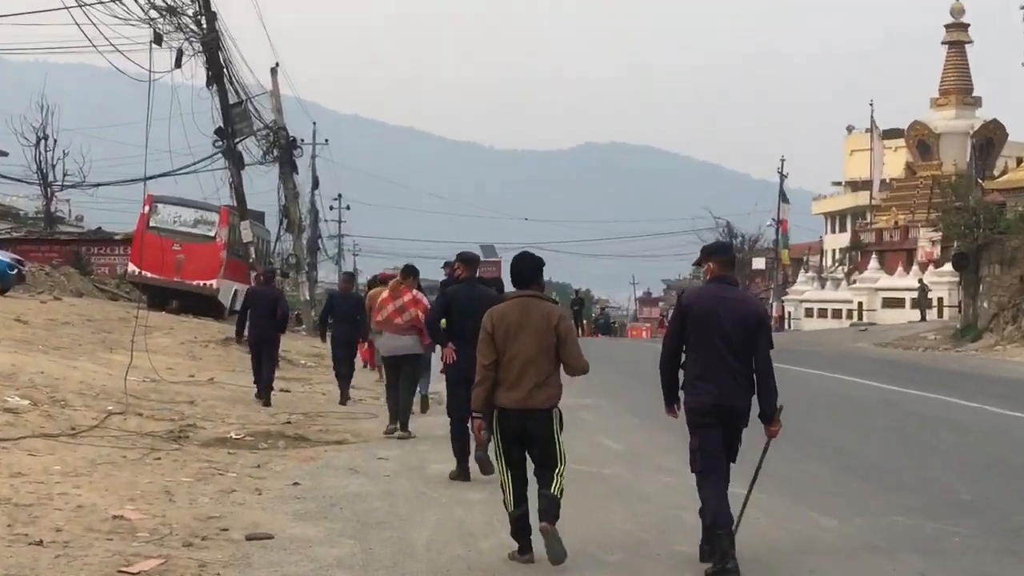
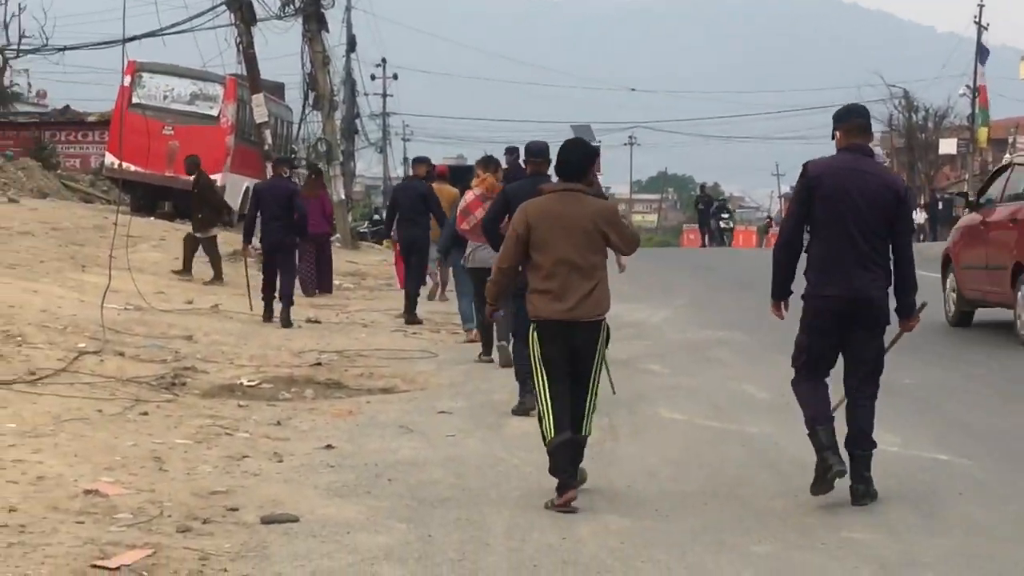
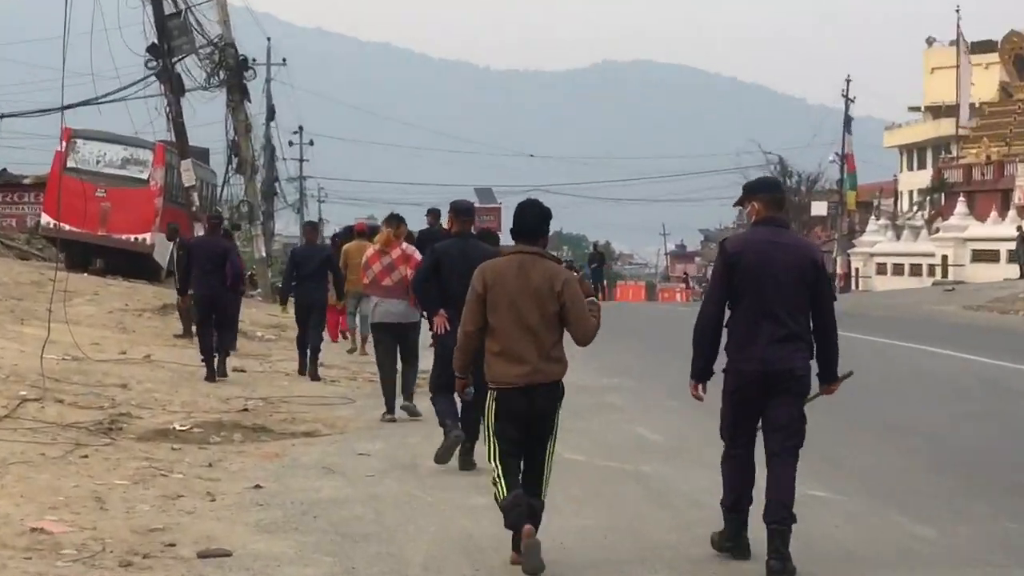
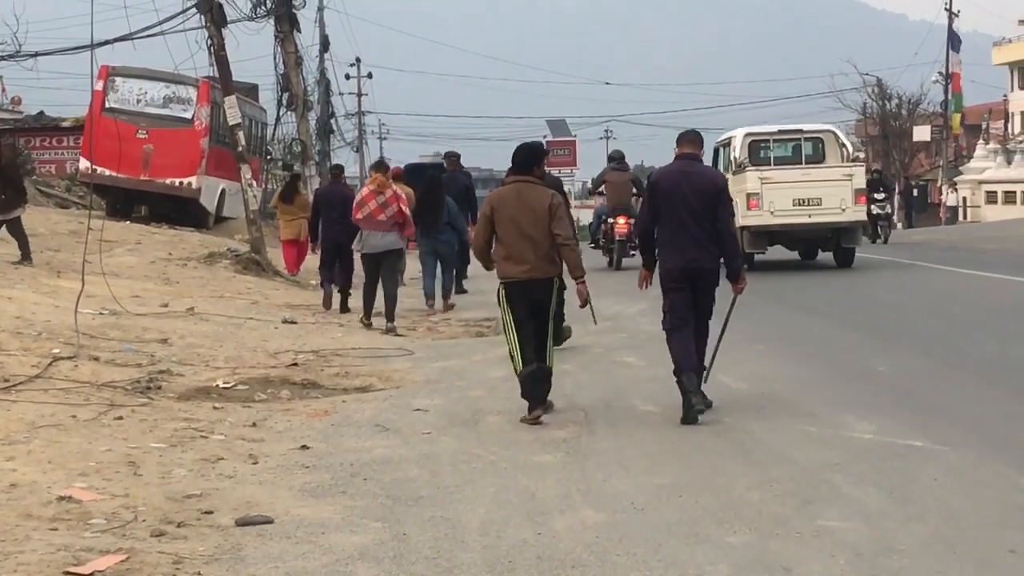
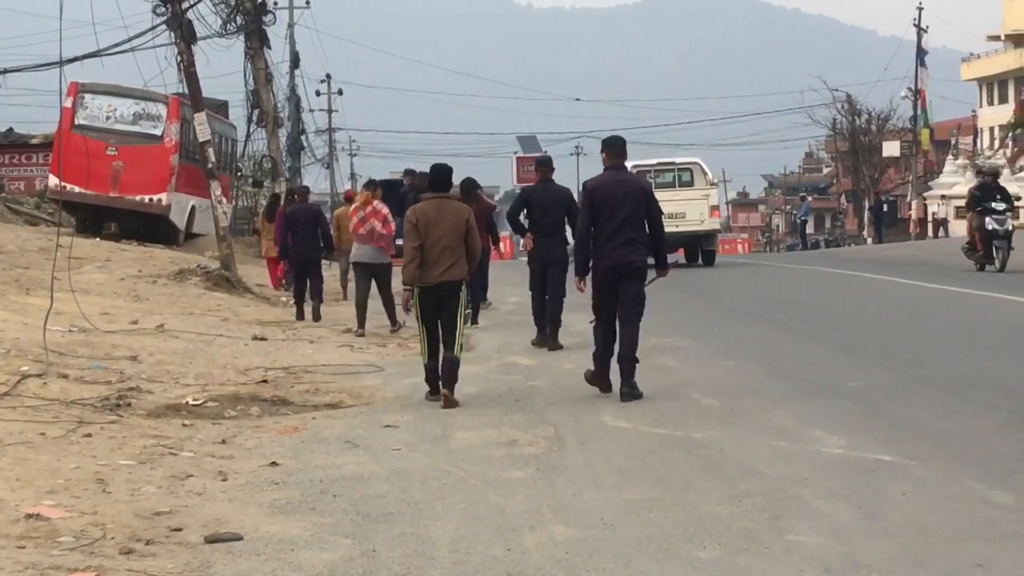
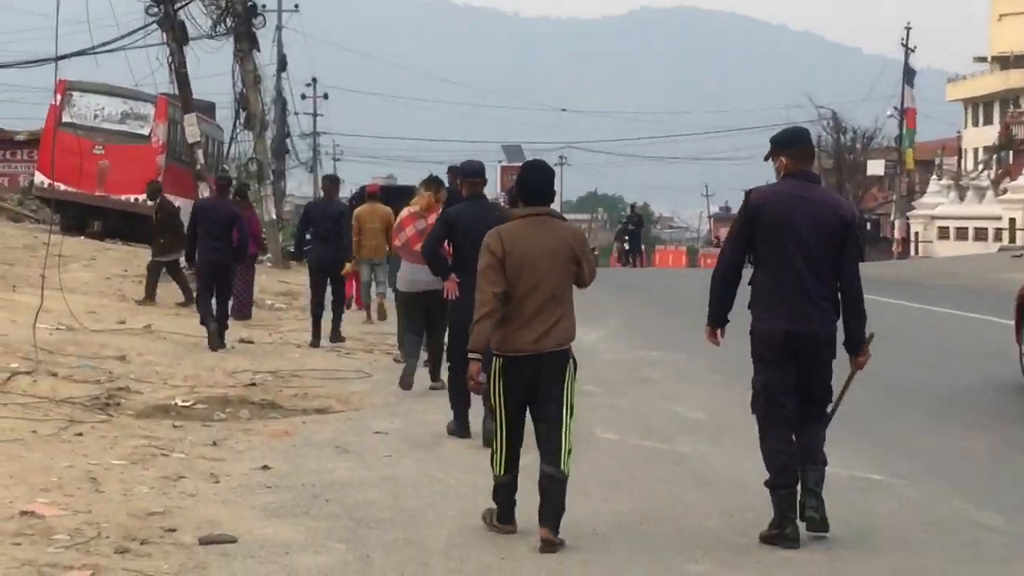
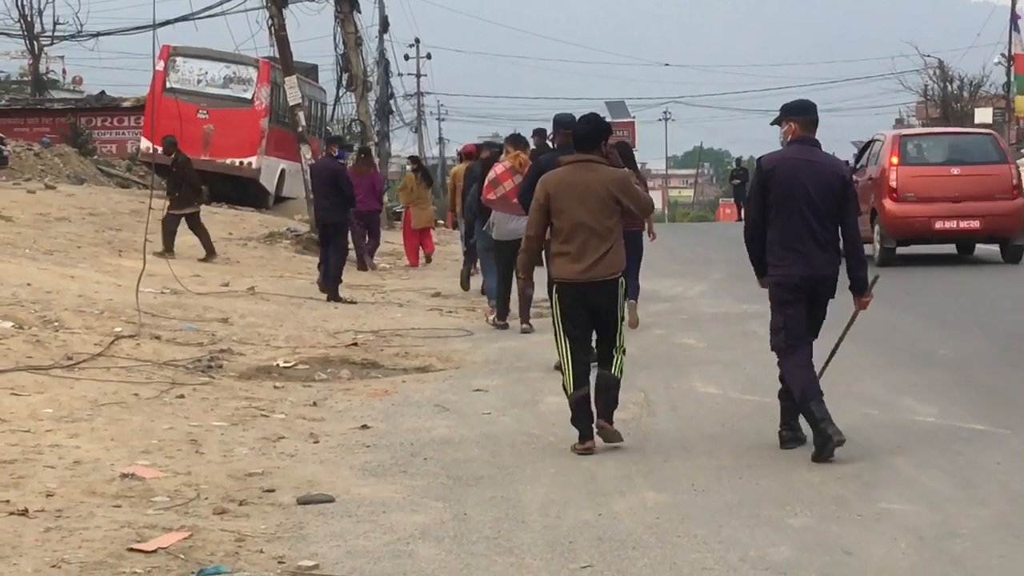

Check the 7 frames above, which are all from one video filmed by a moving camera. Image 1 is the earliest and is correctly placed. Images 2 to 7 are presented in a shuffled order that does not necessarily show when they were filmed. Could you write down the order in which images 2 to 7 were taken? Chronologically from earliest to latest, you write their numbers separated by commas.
3, 6, 2, 7, 4, 5
